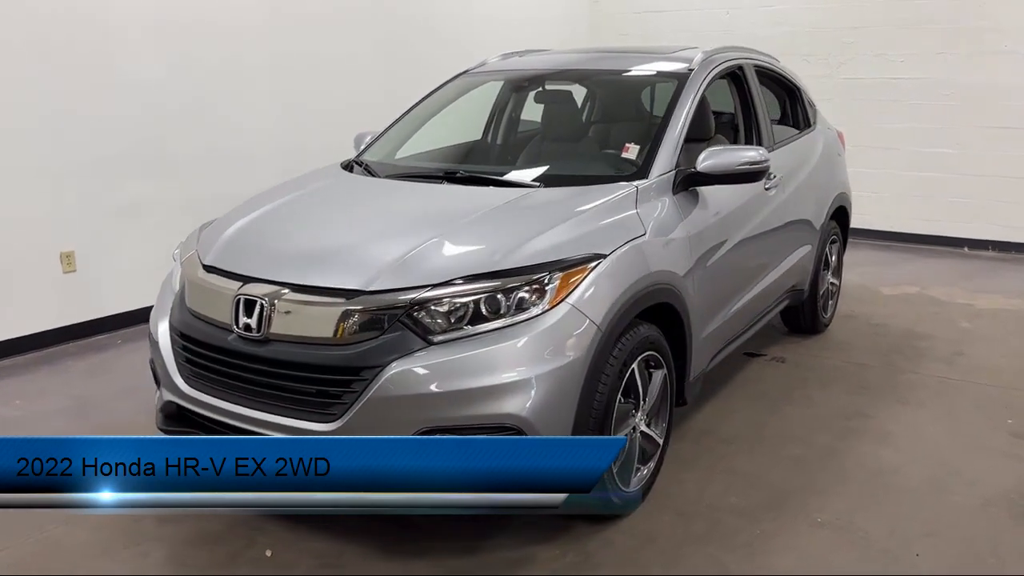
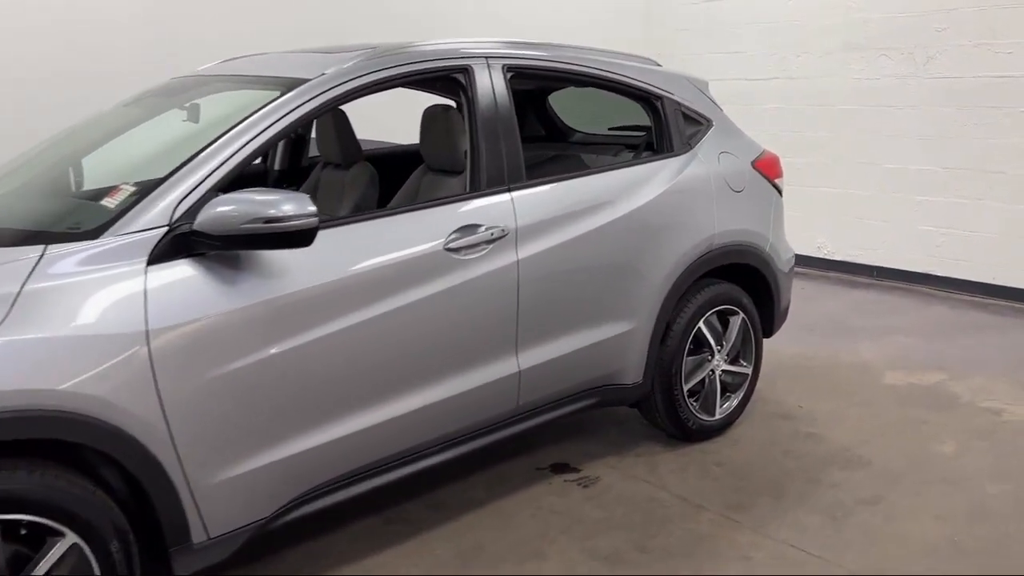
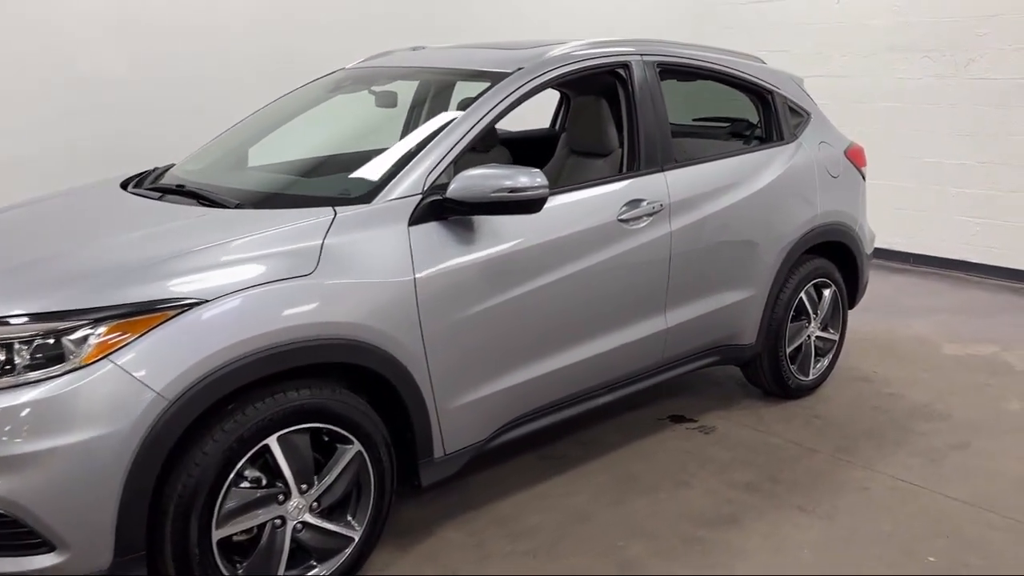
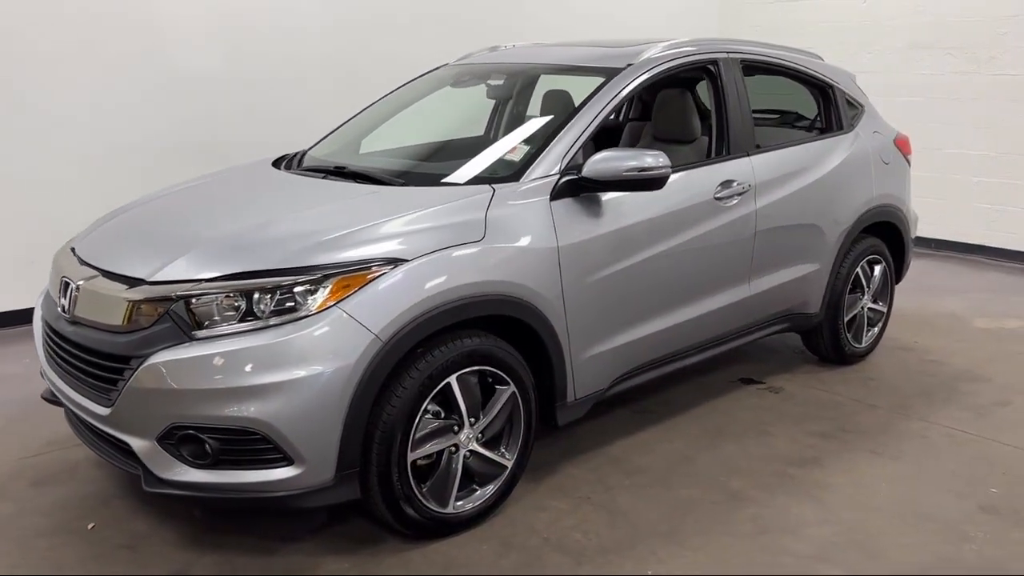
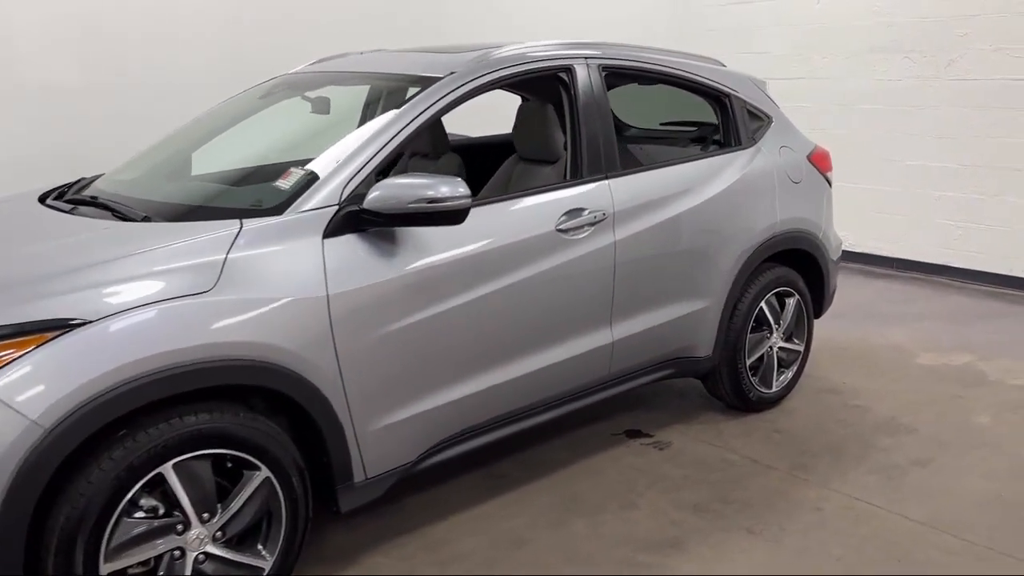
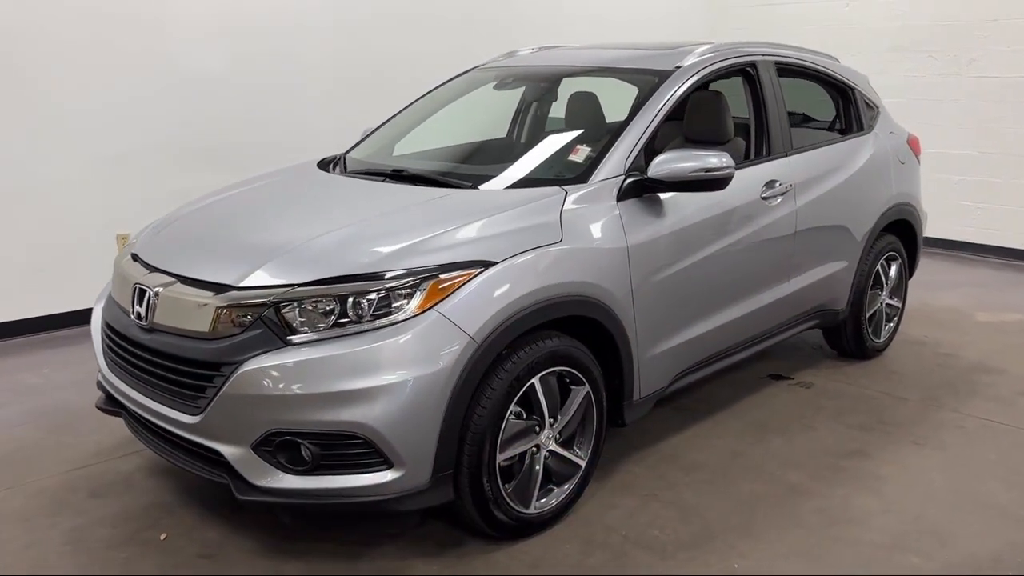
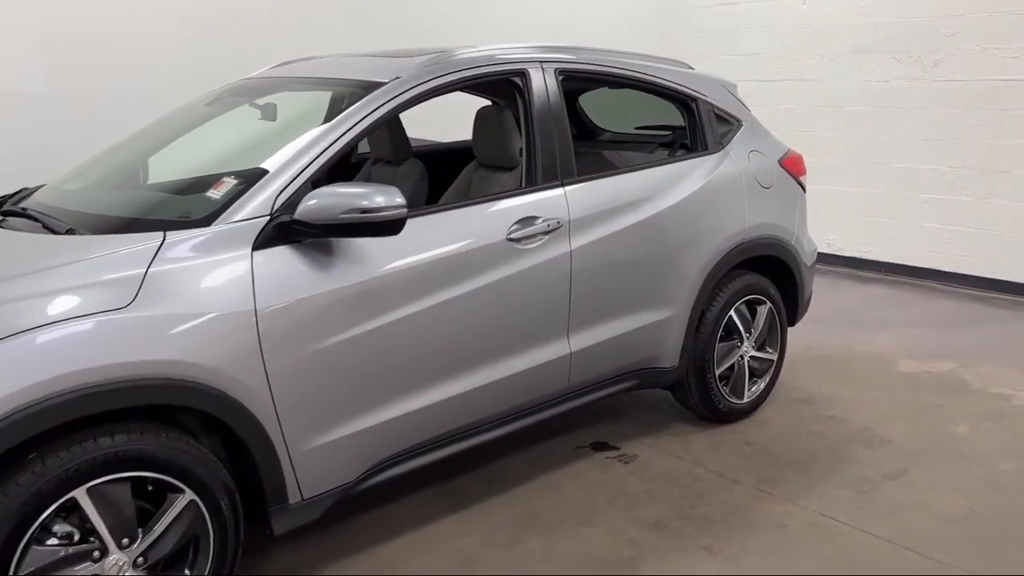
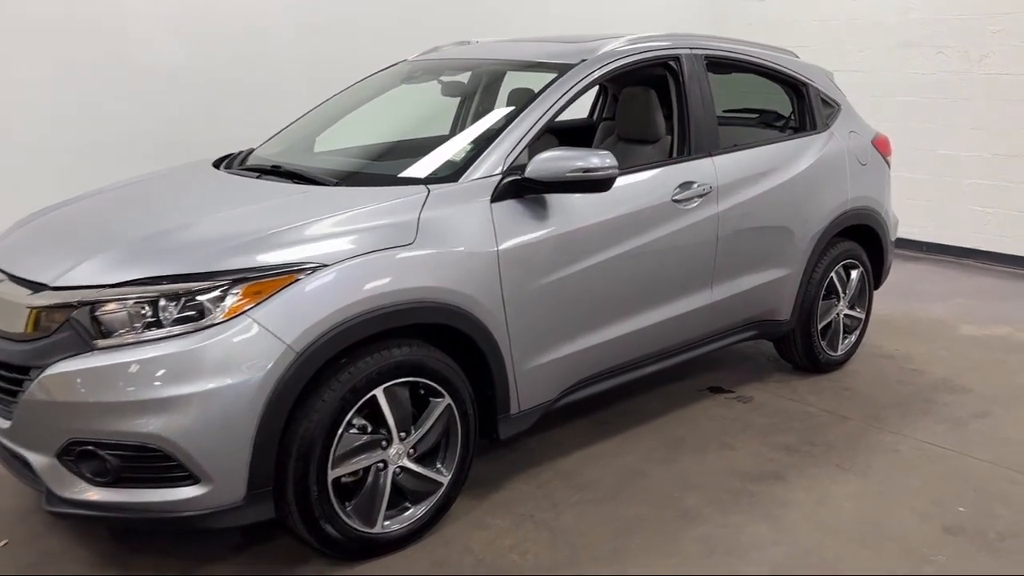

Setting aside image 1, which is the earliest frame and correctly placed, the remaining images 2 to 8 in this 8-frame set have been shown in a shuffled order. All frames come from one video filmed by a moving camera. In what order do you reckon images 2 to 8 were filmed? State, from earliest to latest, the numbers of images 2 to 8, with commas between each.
6, 4, 8, 3, 5, 7, 2
